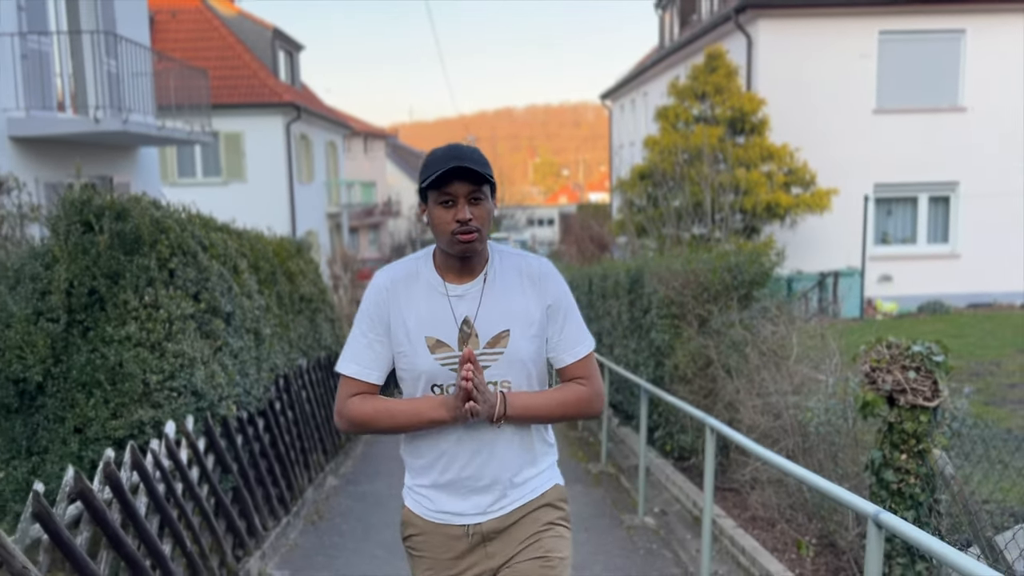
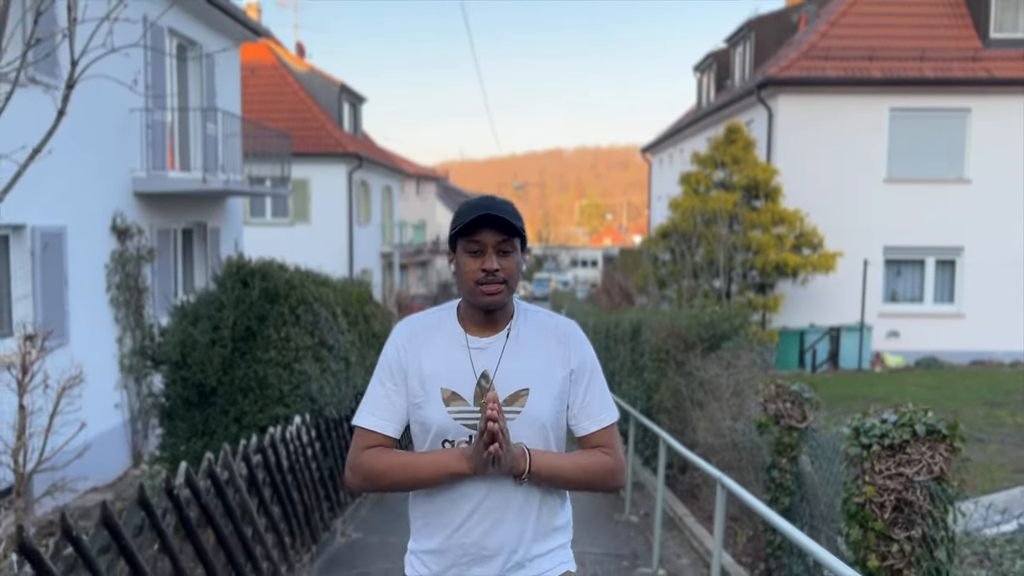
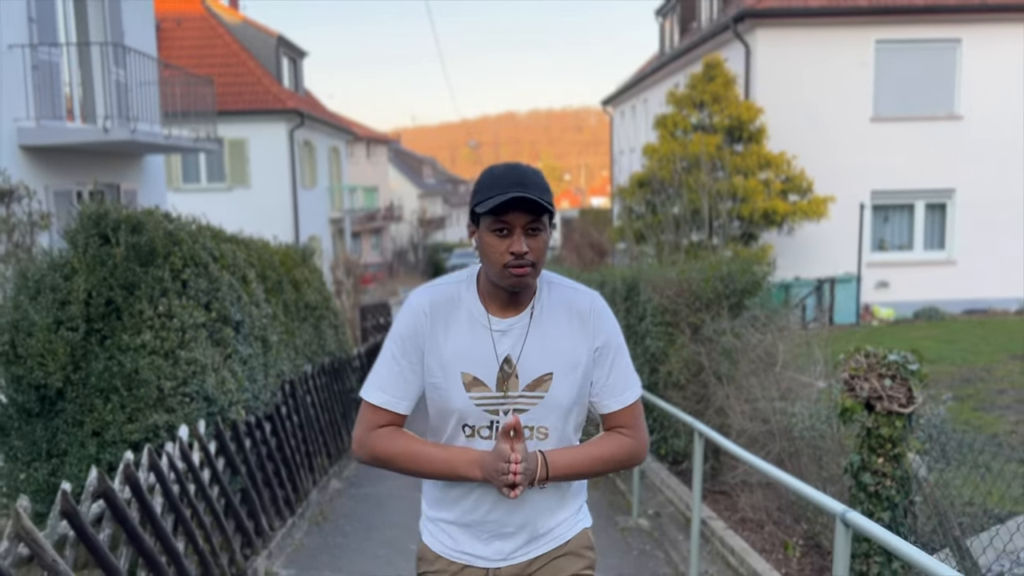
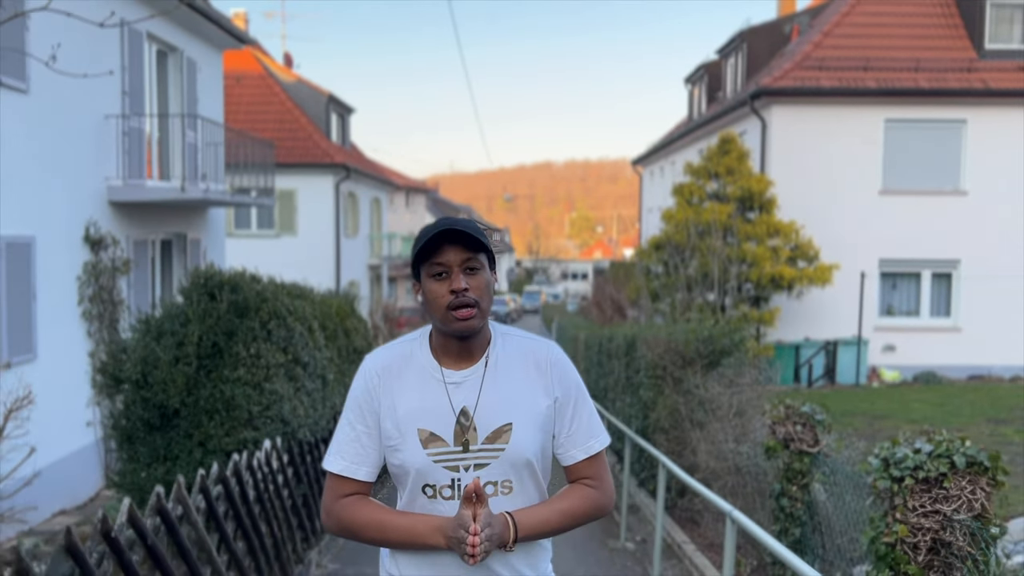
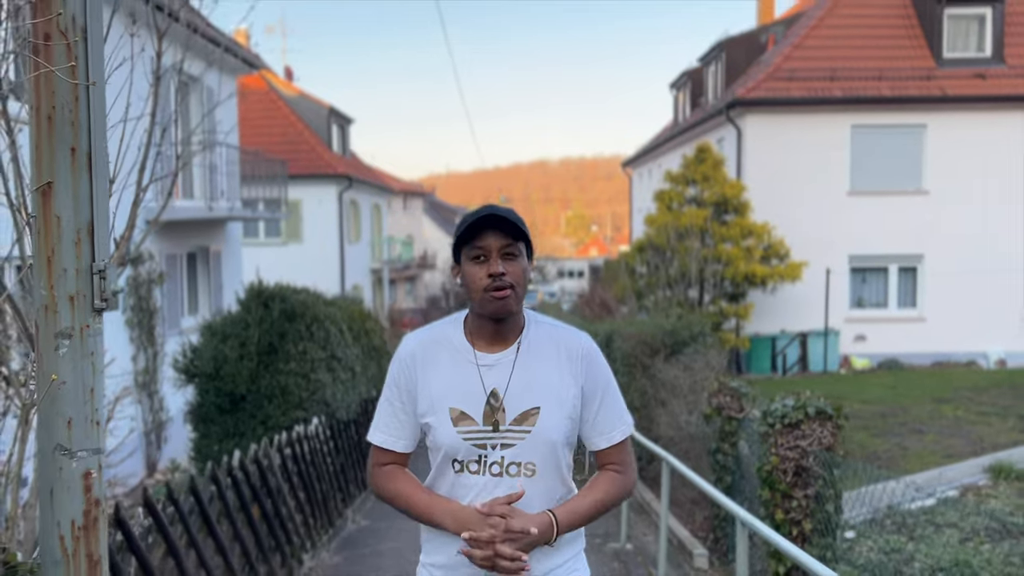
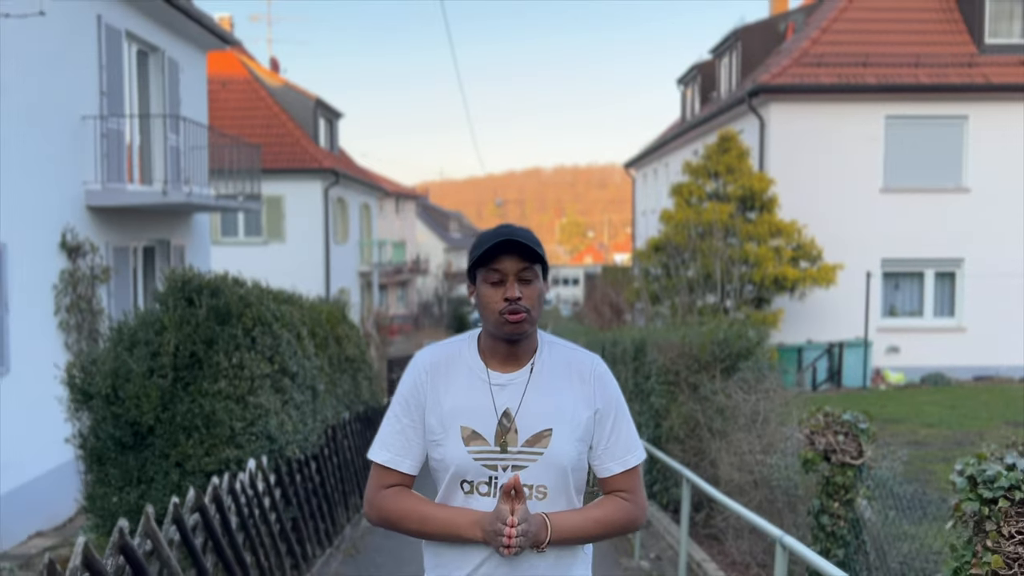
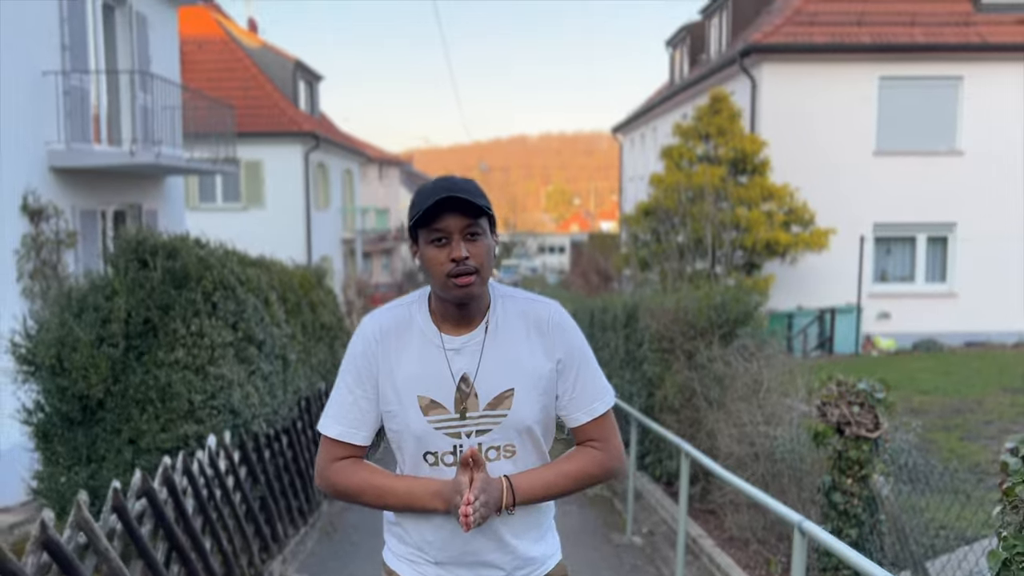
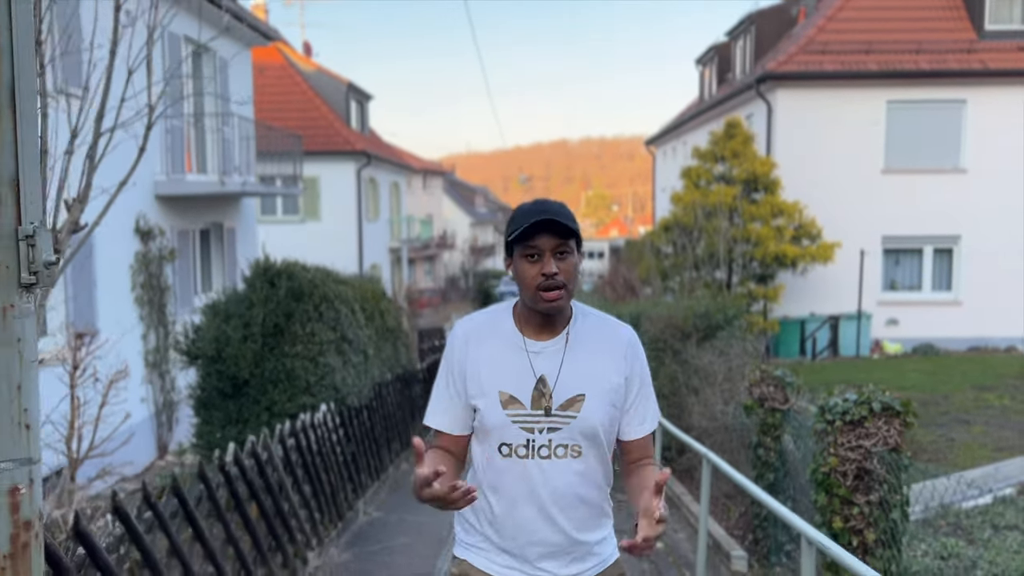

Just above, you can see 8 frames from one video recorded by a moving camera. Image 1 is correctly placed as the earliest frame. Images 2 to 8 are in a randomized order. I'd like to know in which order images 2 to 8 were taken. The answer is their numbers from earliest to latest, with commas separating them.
3, 7, 6, 4, 2, 8, 5
